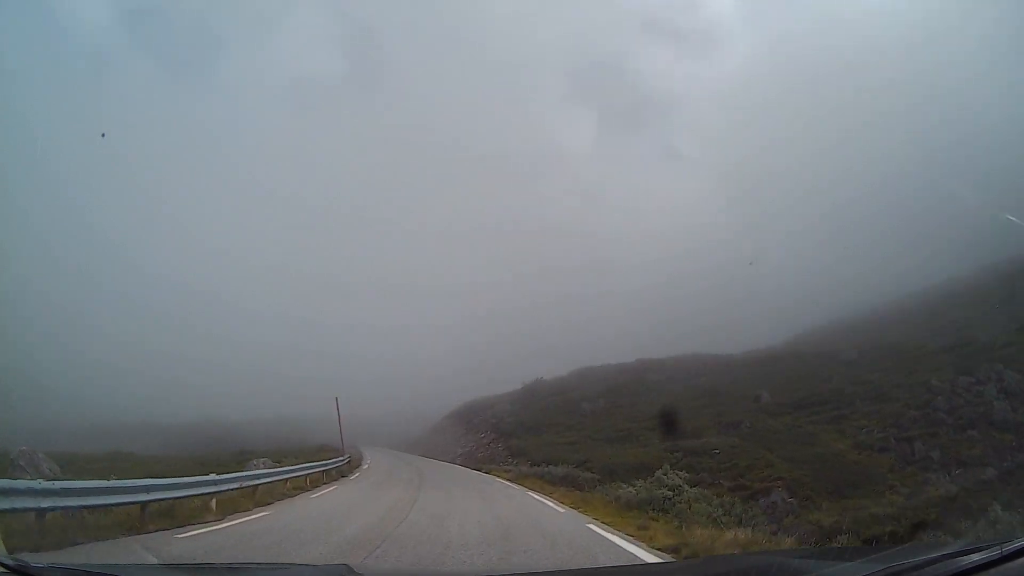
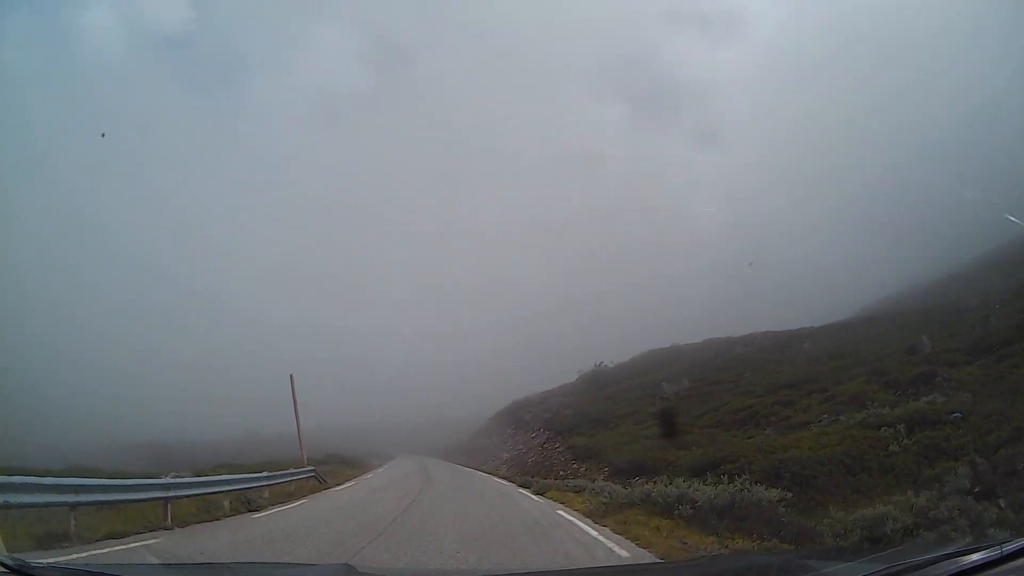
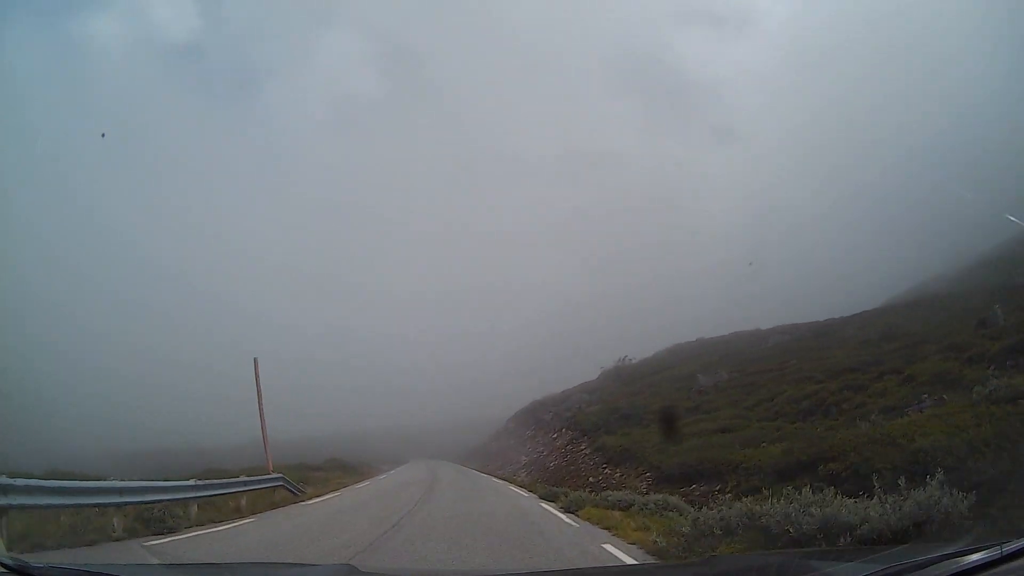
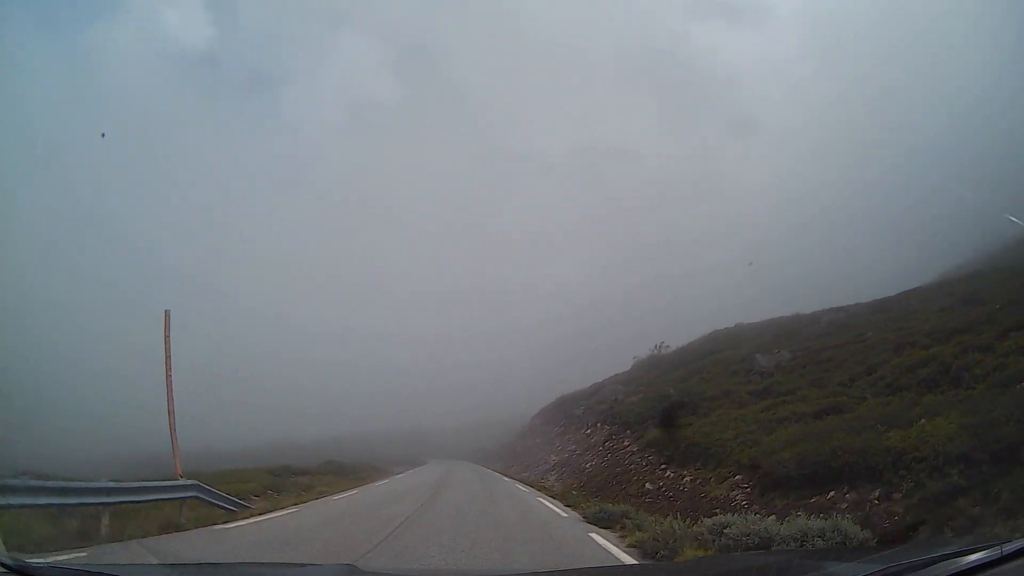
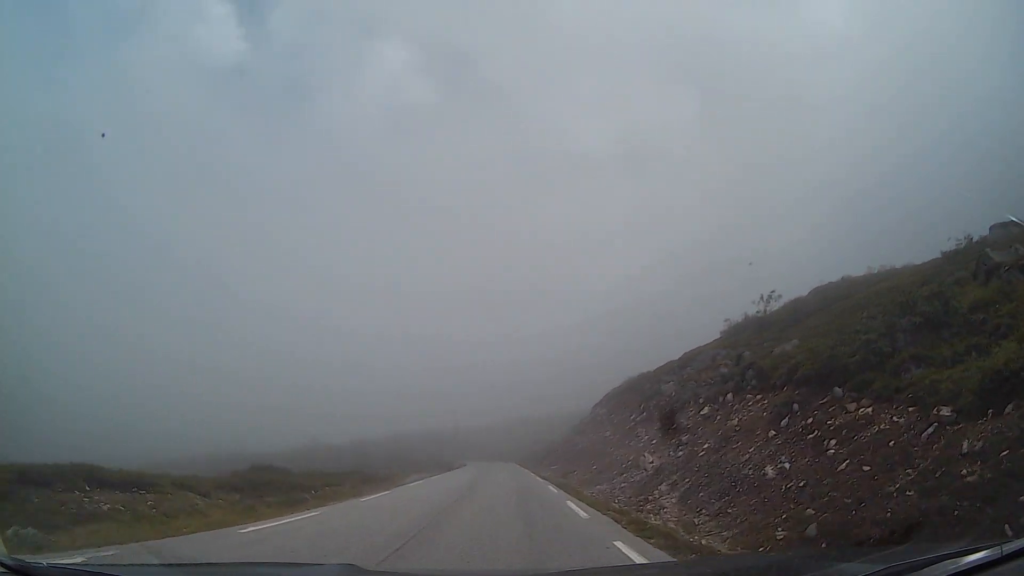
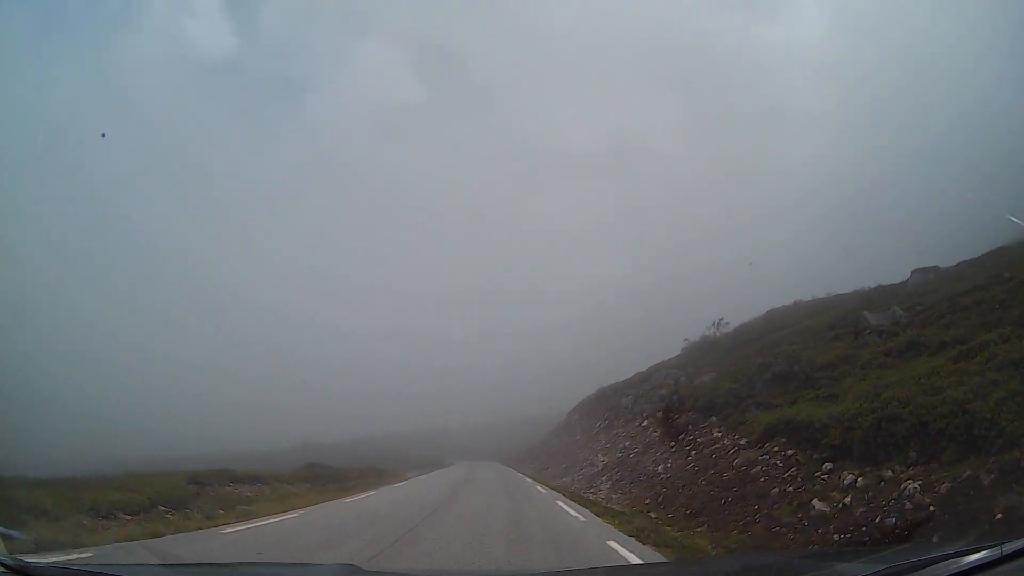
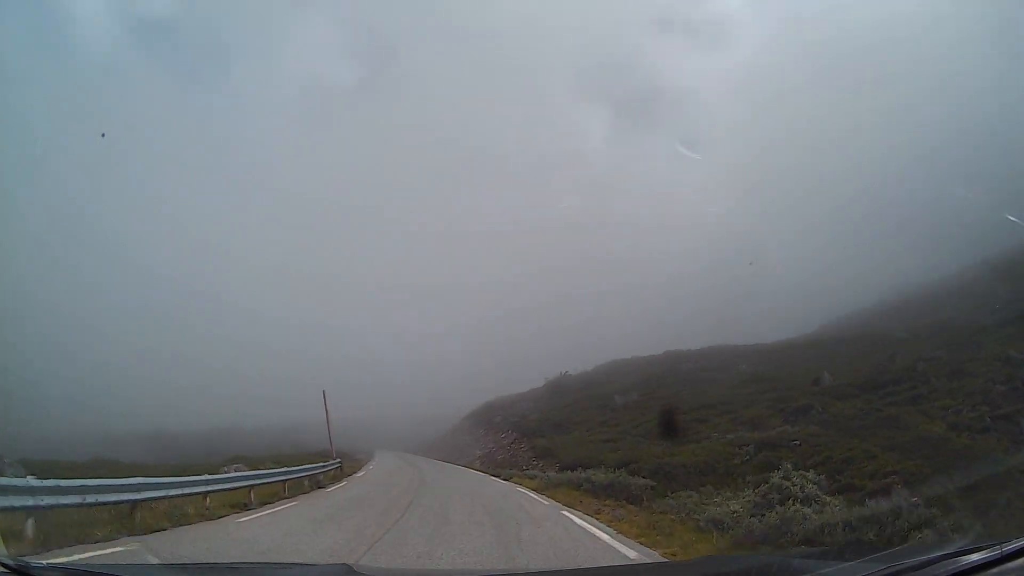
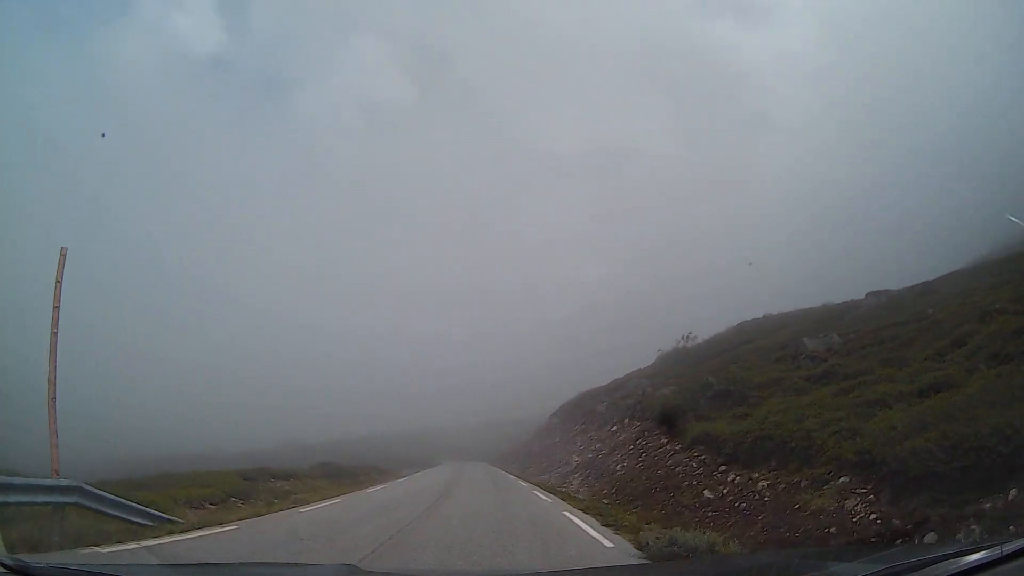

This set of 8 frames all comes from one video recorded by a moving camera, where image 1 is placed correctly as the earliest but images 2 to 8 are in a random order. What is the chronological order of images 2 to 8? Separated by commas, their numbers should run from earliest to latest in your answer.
7, 2, 3, 4, 8, 6, 5
